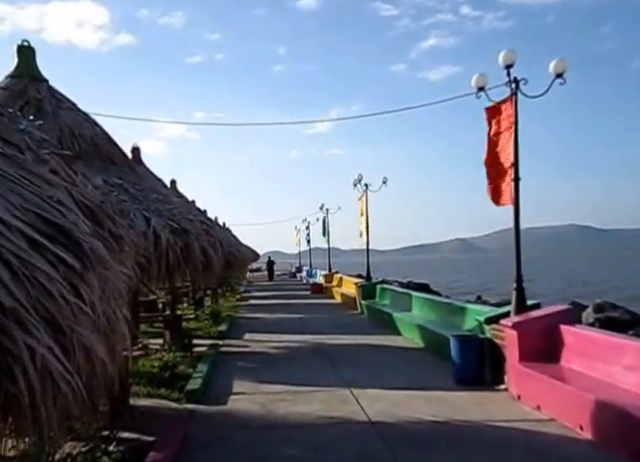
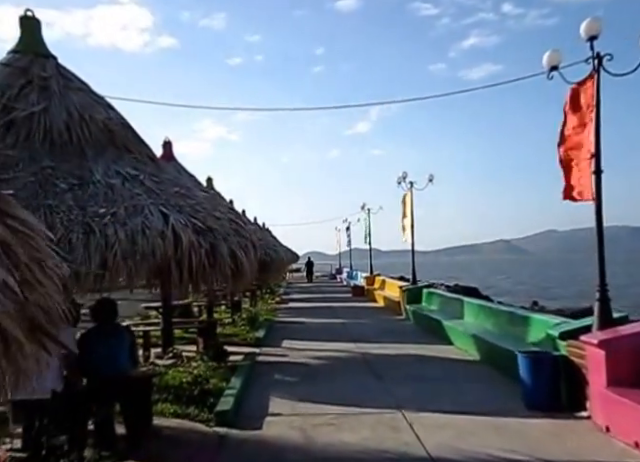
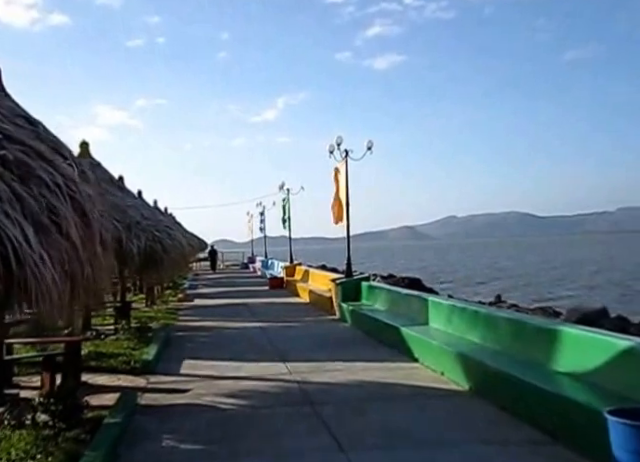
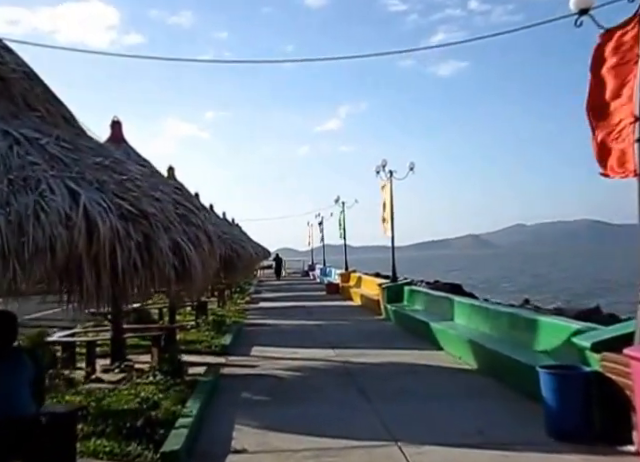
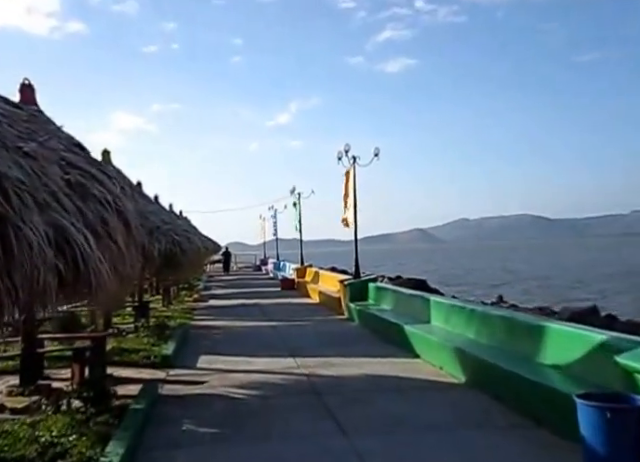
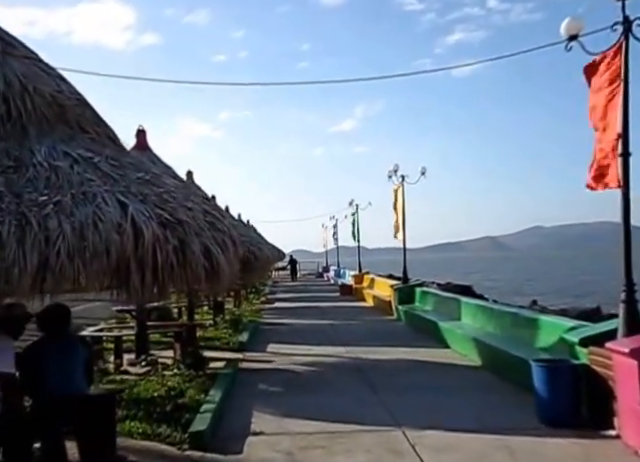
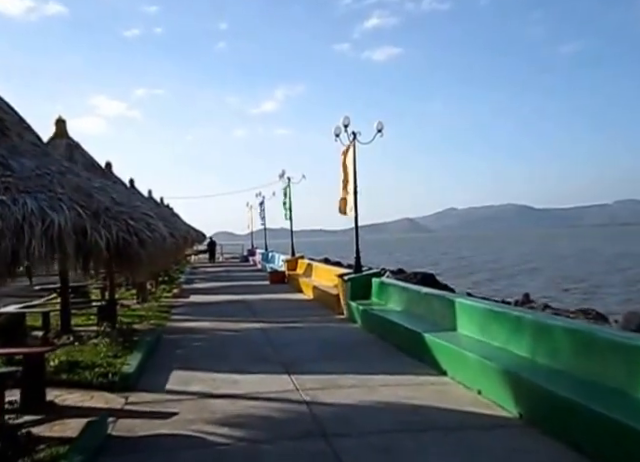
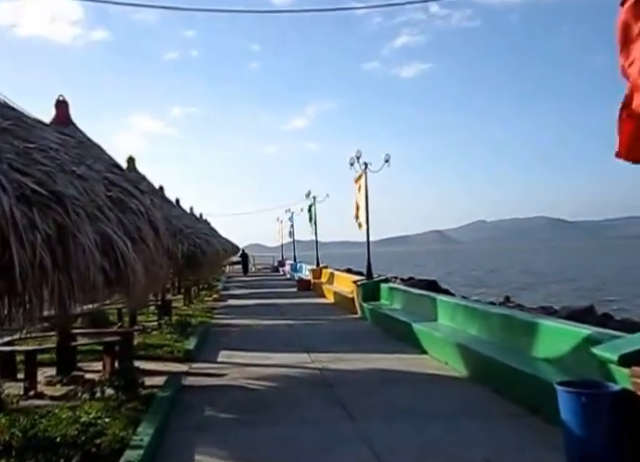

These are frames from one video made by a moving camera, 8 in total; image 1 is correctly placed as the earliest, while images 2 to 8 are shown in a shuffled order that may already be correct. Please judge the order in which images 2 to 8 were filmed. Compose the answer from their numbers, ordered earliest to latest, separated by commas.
2, 6, 4, 8, 5, 3, 7
